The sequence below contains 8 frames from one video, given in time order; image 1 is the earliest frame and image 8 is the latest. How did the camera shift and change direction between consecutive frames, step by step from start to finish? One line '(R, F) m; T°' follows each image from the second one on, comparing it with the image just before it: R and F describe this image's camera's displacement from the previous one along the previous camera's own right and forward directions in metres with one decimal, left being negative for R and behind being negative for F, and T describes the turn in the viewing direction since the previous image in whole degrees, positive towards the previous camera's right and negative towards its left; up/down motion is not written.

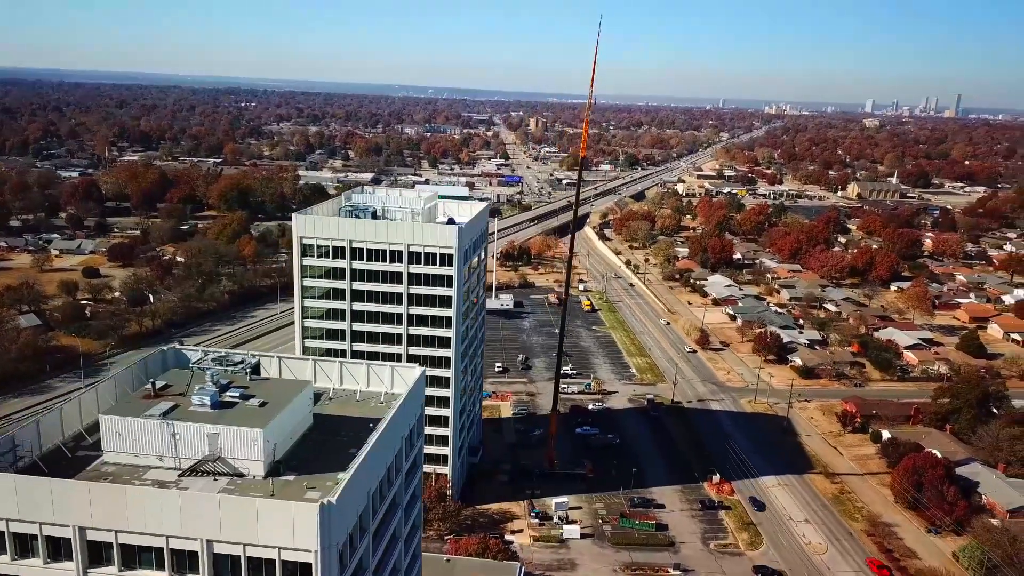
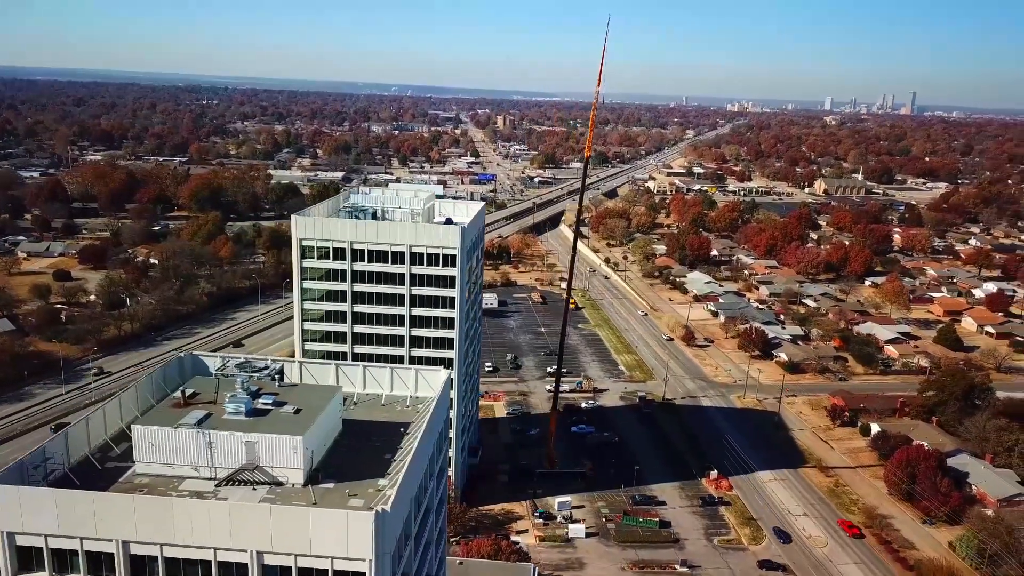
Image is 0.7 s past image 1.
(-1.2, +0.1) m; +2°
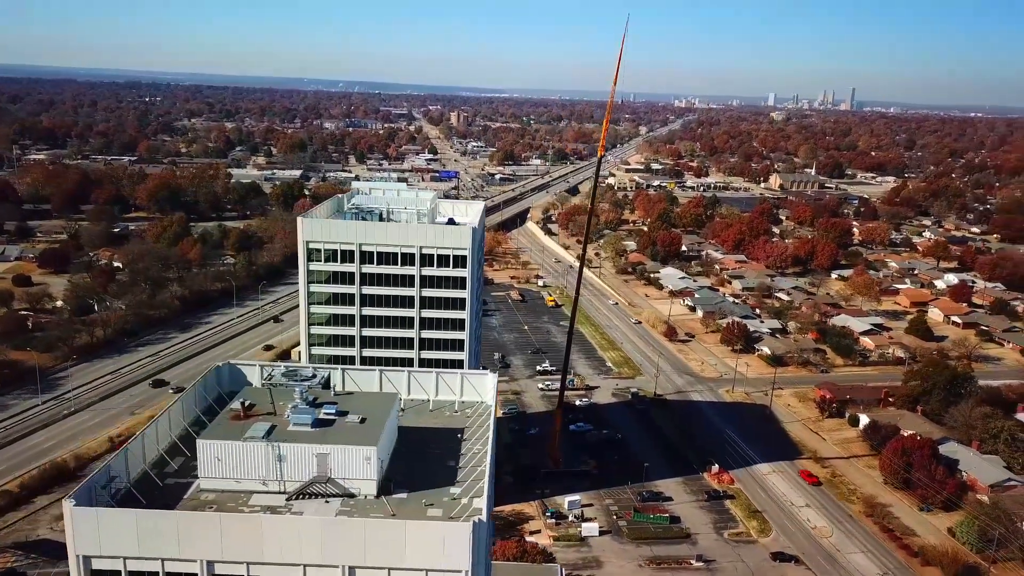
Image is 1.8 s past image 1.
(-1.9, +0.2) m; +4°
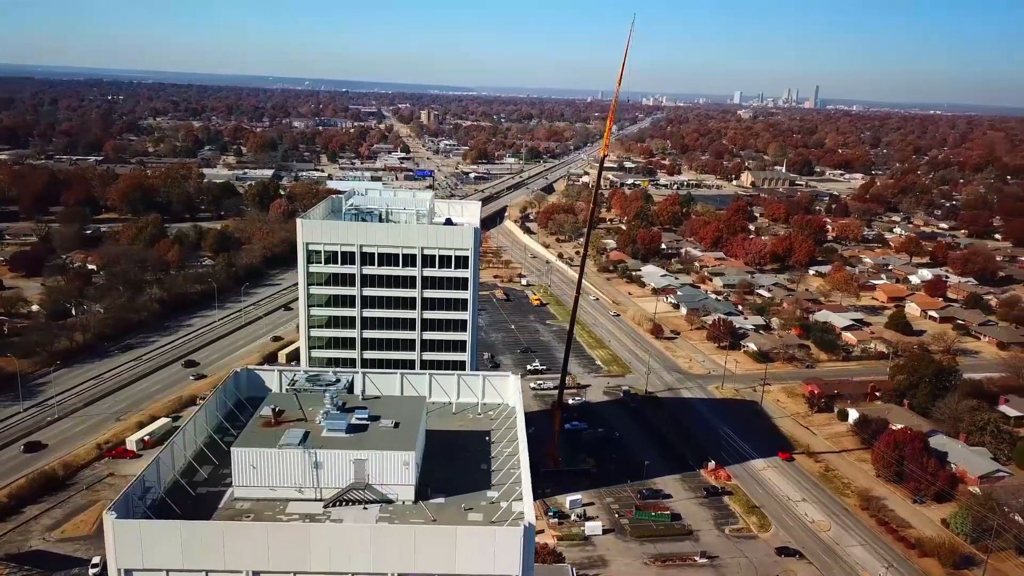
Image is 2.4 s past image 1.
(-1.1, +0.1) m; +2°
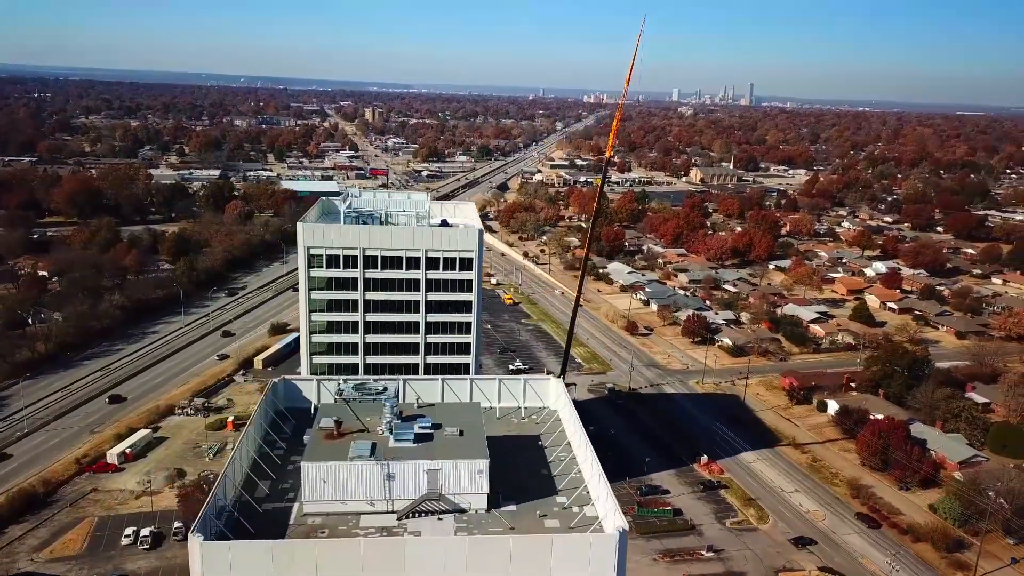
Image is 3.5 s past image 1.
(-1.9, +0.1) m; +4°
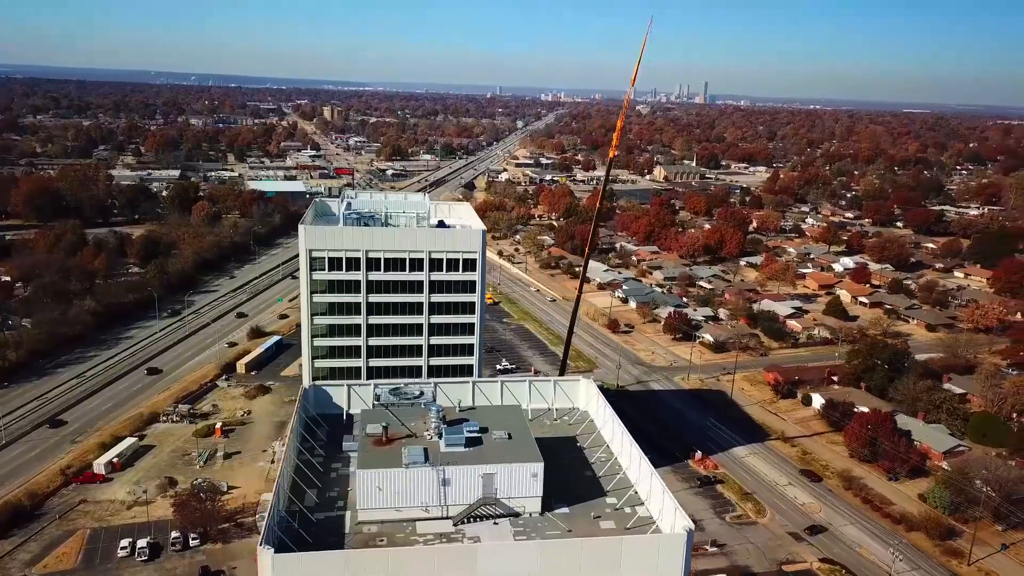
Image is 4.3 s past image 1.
(-1.4, +0.1) m; +3°
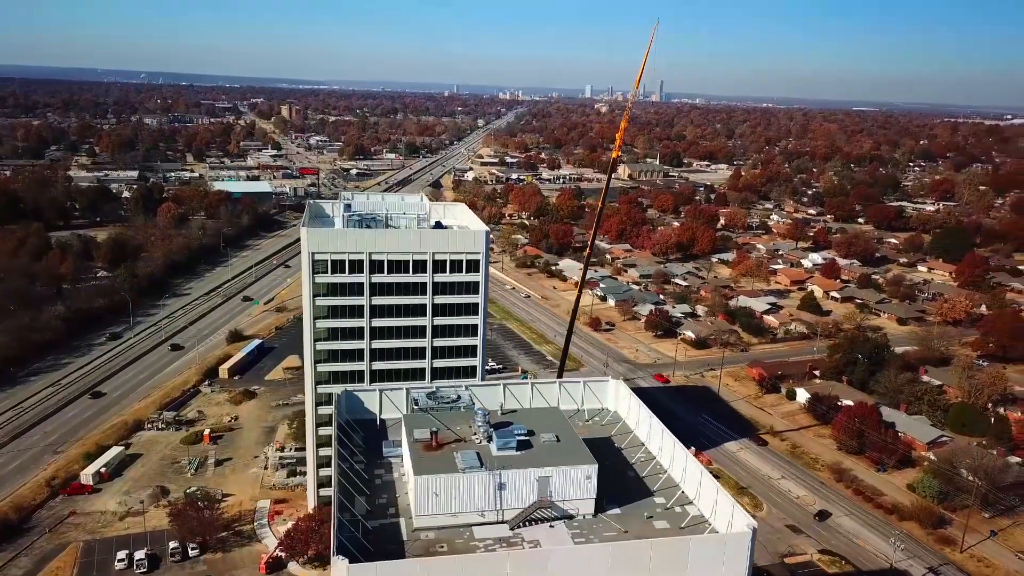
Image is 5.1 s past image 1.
(-1.4, +0.1) m; +3°
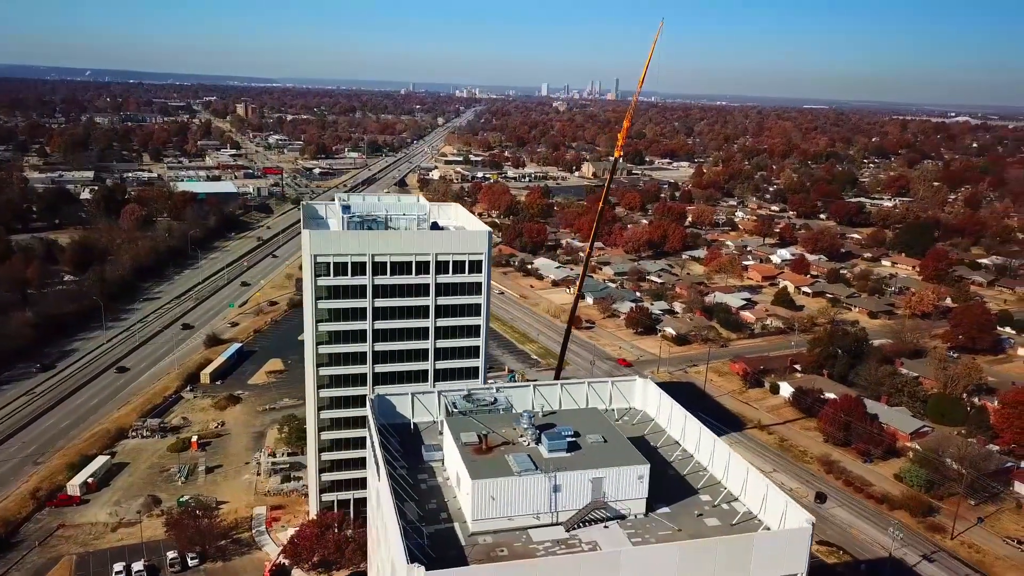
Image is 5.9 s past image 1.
(-1.4, +0.1) m; +3°
